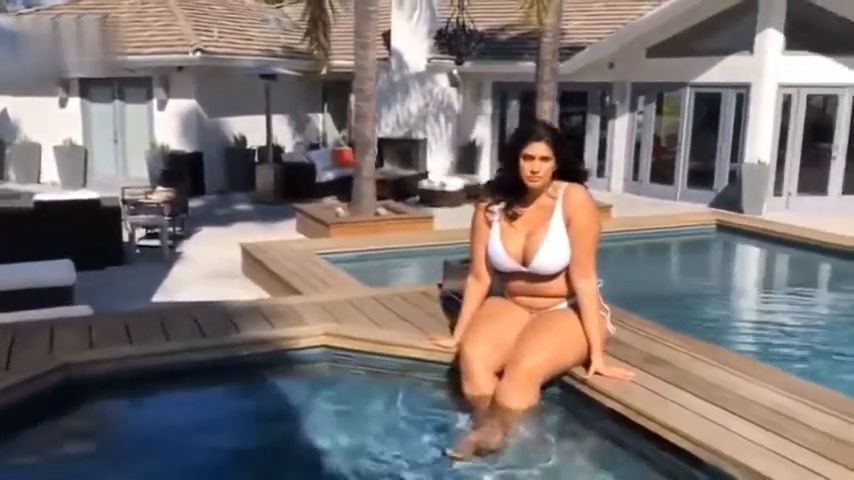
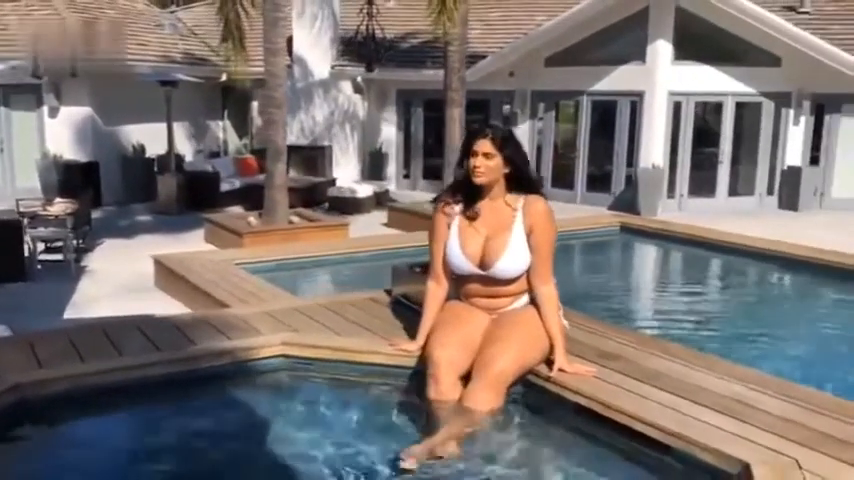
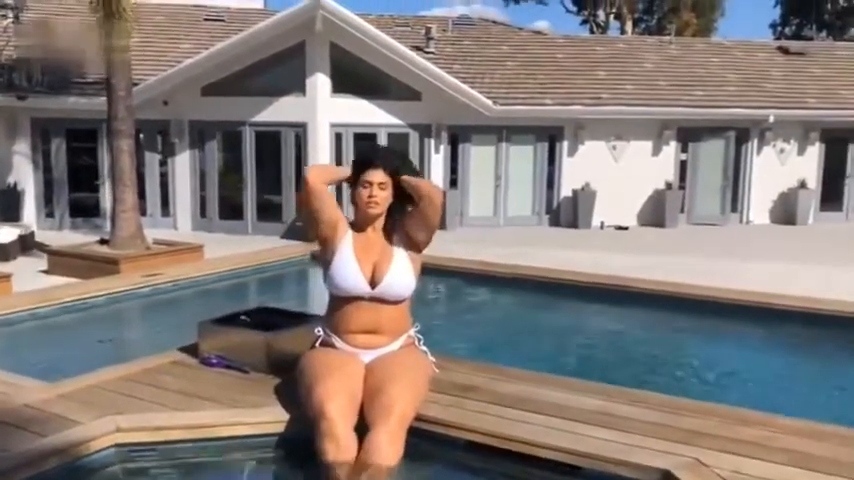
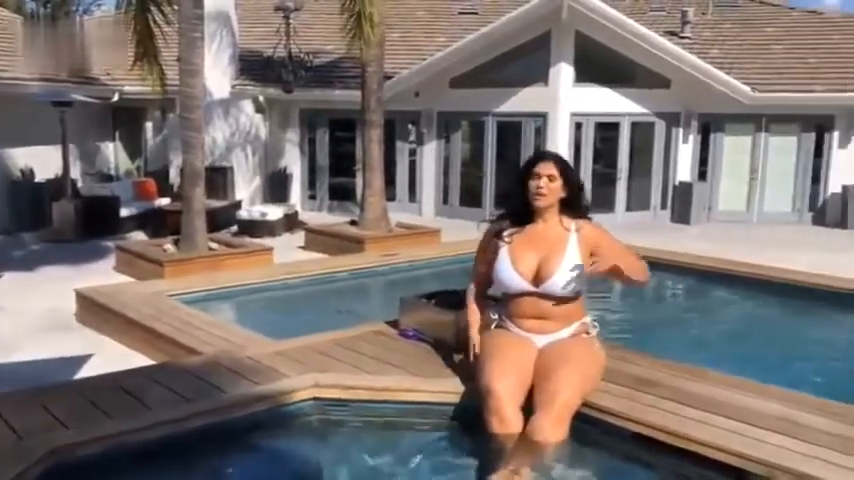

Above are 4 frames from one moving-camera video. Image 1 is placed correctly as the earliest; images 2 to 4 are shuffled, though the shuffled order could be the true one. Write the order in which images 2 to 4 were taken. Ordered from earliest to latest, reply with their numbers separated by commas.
2, 4, 3
